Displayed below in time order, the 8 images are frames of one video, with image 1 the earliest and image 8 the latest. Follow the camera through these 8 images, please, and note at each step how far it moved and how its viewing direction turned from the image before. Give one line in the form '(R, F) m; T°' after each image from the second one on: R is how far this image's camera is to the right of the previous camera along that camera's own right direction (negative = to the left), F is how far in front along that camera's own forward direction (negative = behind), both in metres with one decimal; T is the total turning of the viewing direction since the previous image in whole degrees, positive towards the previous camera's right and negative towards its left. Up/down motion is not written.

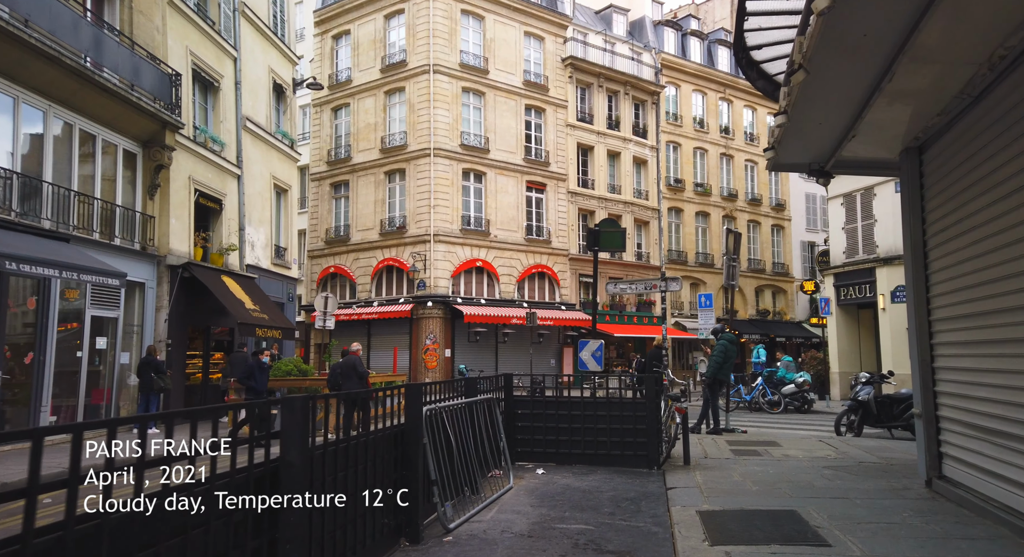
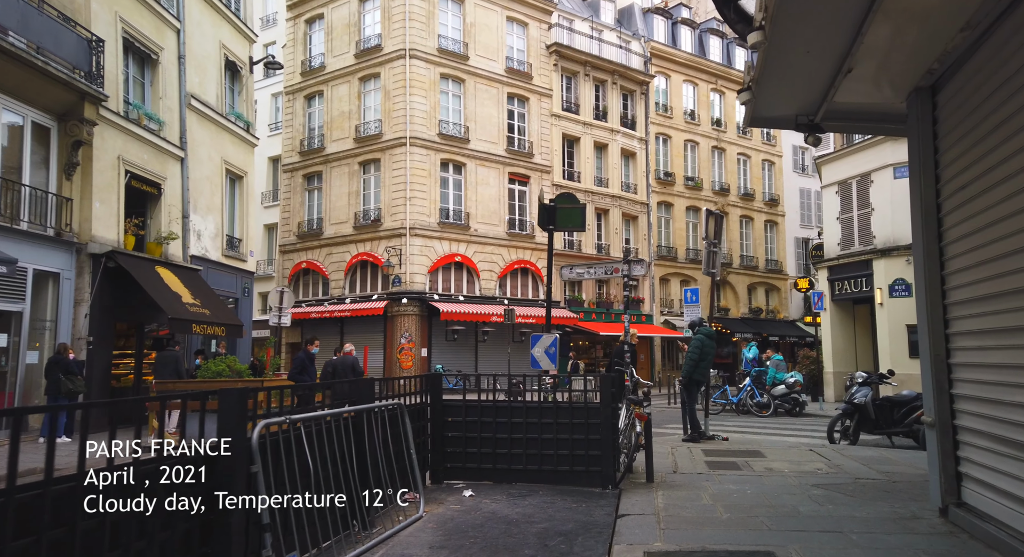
(+0.6, +1.4) m; 0°
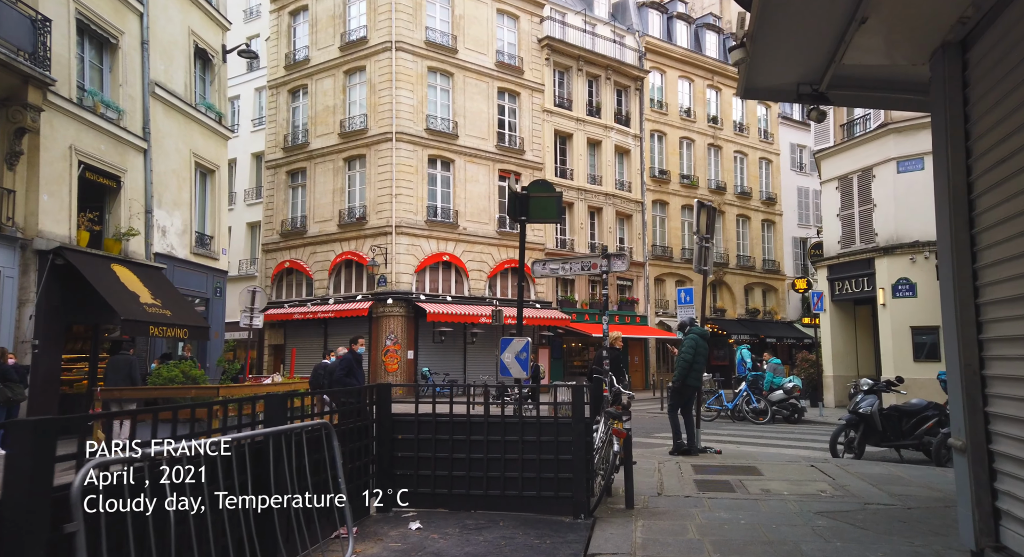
(+0.3, +0.9) m; 0°
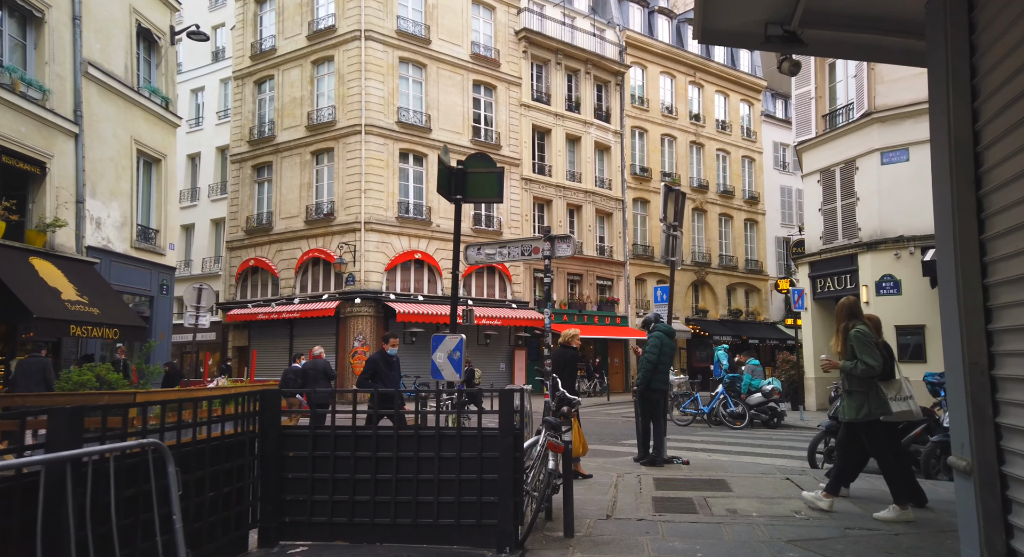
(+0.5, +1.0) m; +1°
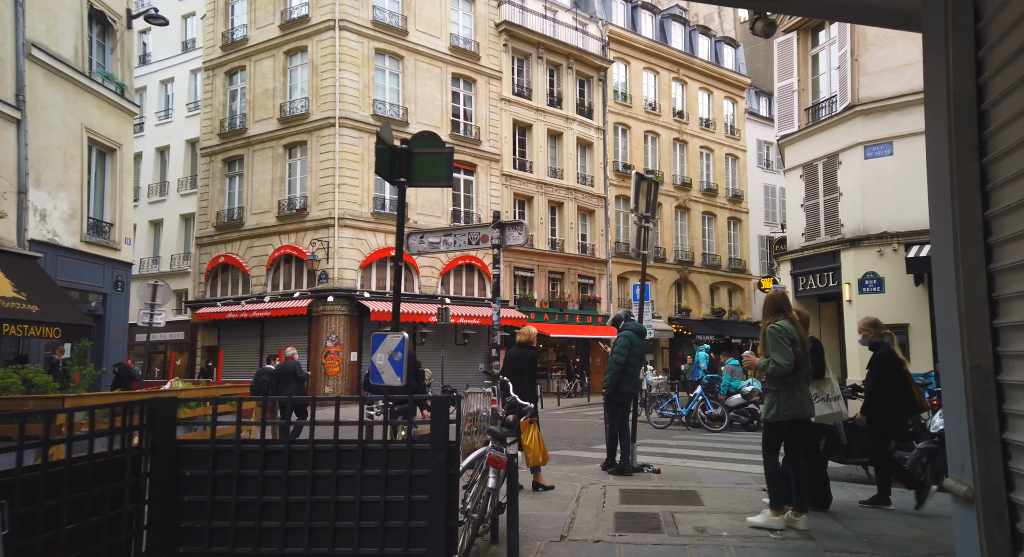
(+0.3, +0.6) m; +1°
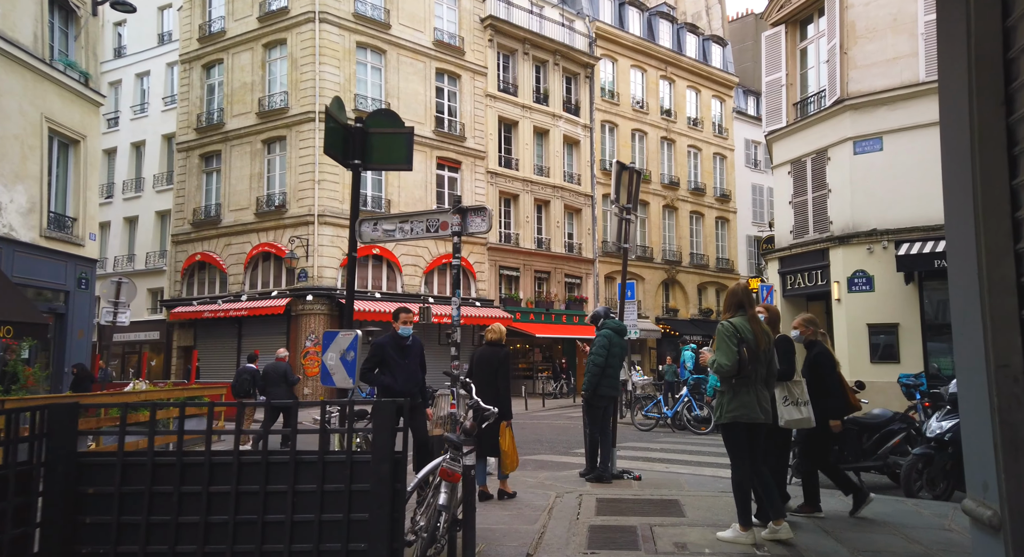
(+0.2, +0.5) m; +1°
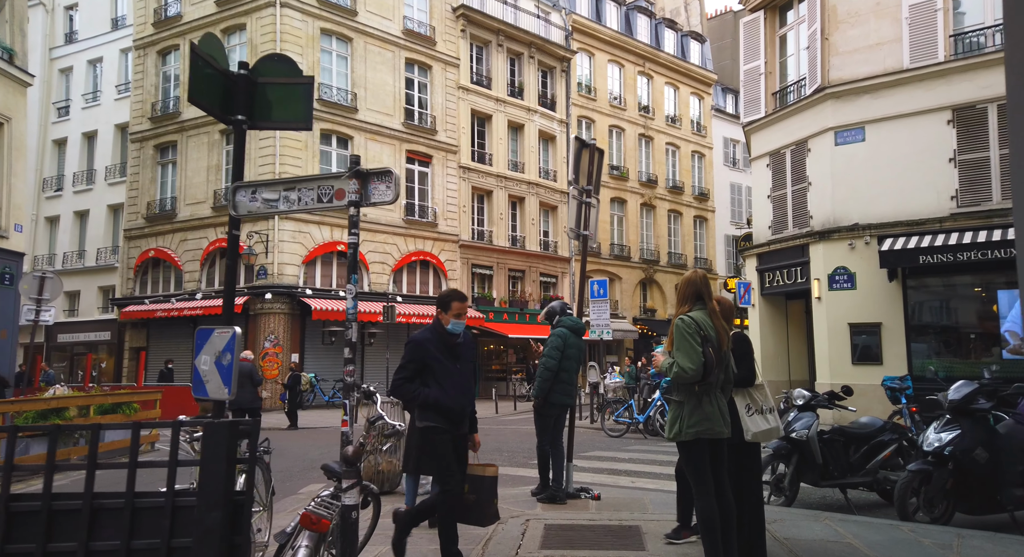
(+0.4, +1.0) m; +1°
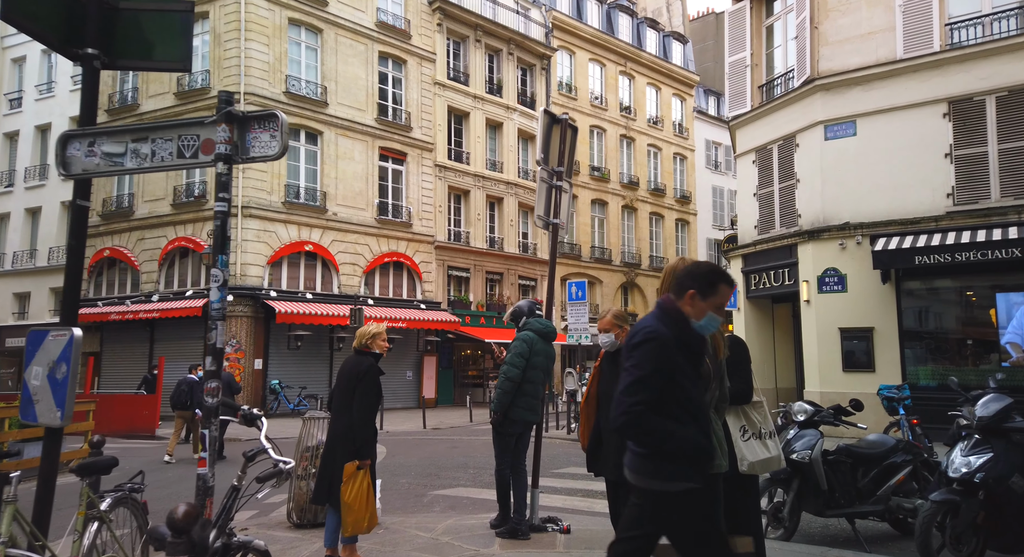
(+0.2, +1.0) m; +1°
